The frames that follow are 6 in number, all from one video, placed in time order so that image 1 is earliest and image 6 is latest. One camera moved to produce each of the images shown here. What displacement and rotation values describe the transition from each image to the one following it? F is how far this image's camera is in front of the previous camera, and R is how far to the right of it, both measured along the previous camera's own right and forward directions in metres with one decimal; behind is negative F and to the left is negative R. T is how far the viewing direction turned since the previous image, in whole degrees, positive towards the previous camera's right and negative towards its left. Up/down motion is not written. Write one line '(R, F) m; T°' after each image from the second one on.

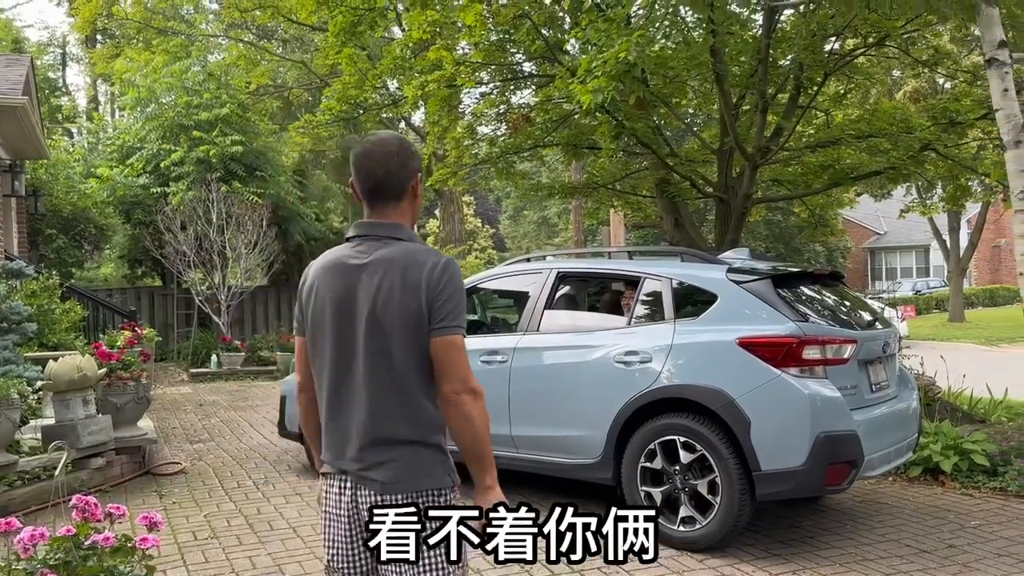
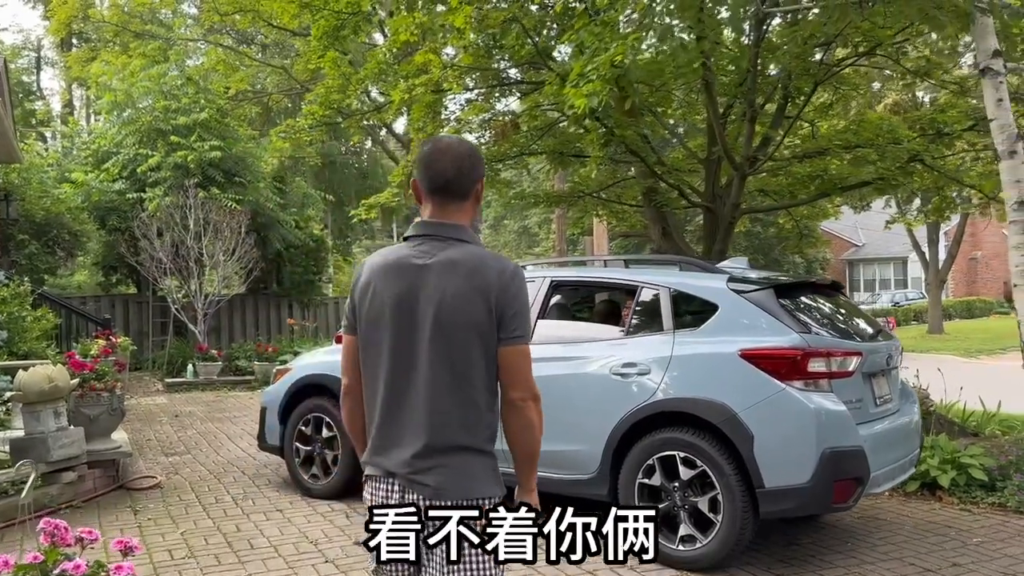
(-0.1, +0.2) m; +1°
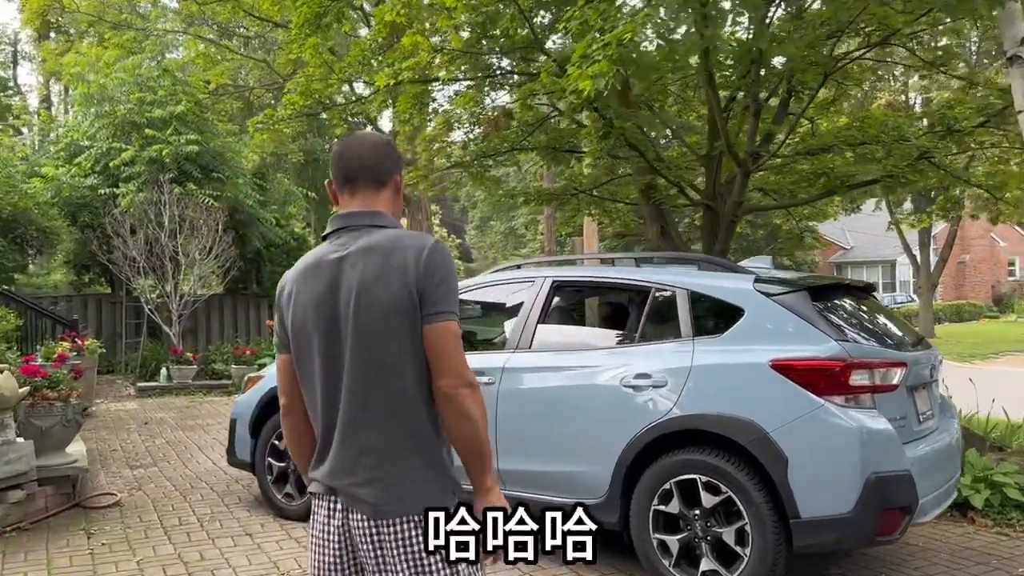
(-0.1, +0.5) m; +1°
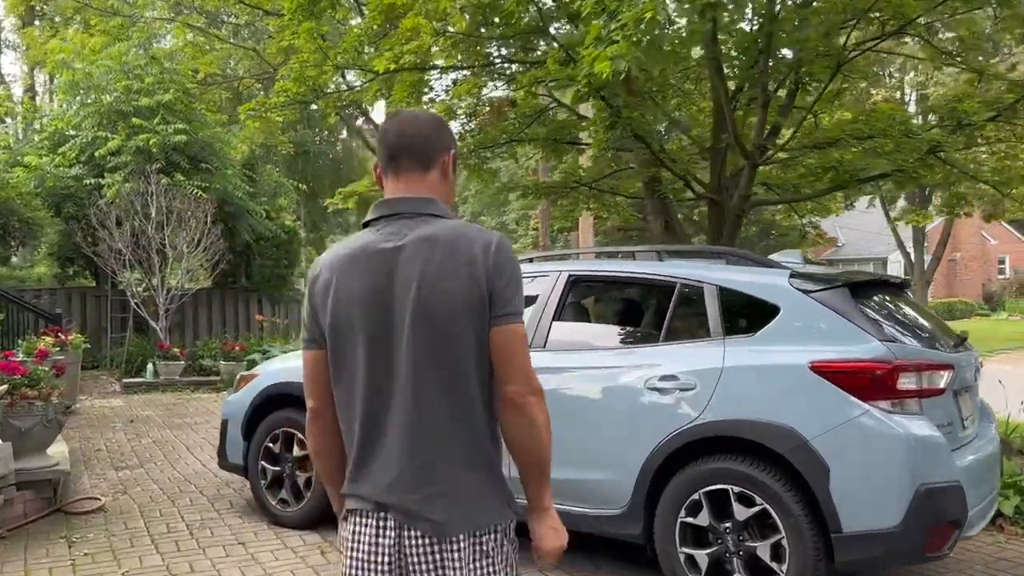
(-0.1, +0.3) m; +1°
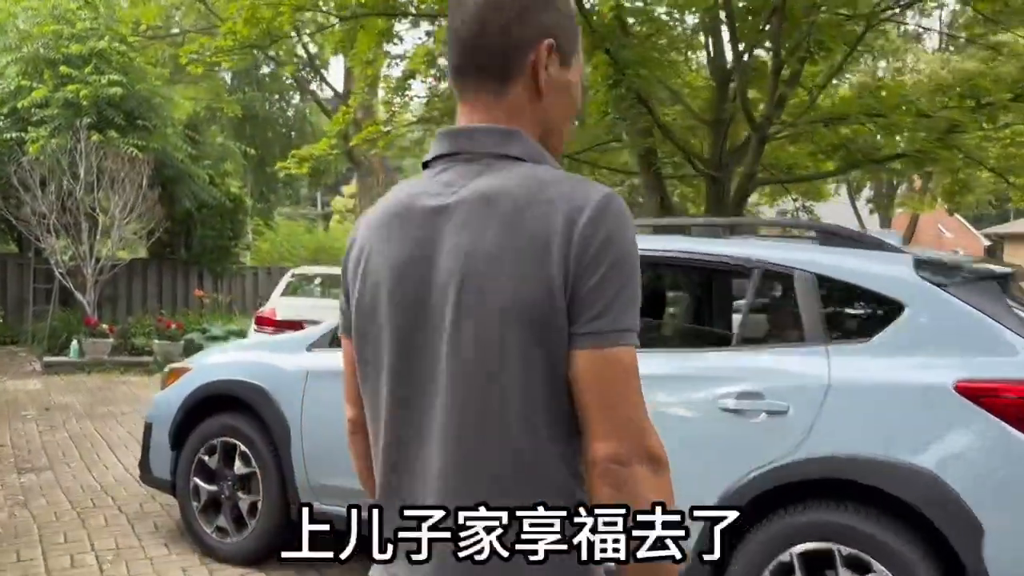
(-0.2, +1.0) m; +3°
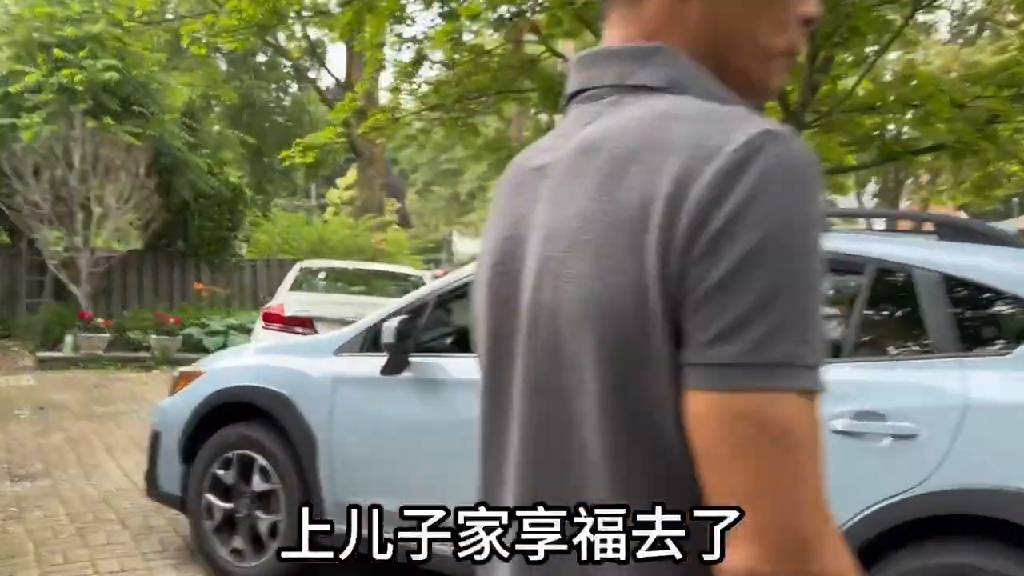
(-0.2, +0.4) m; 0°
